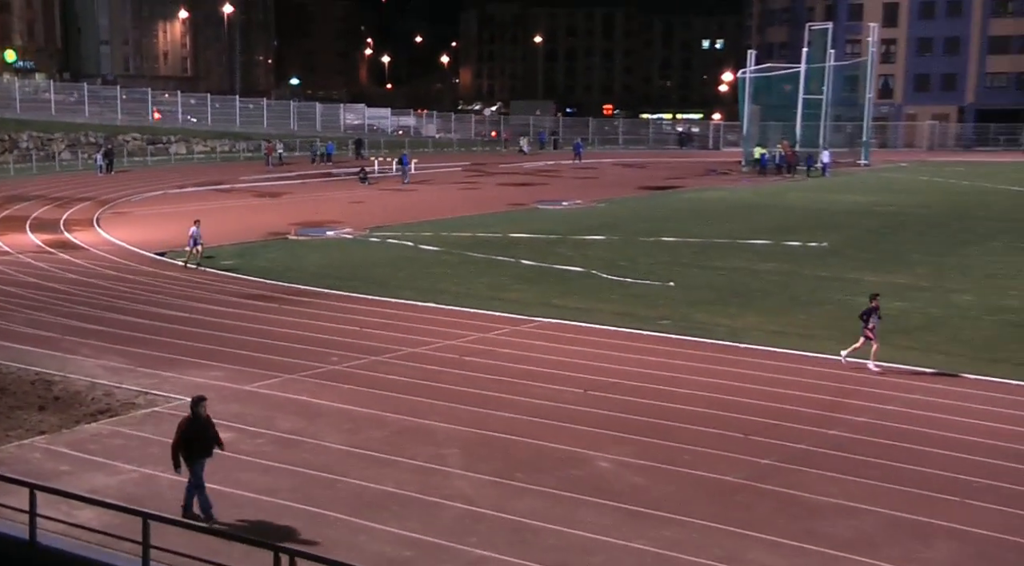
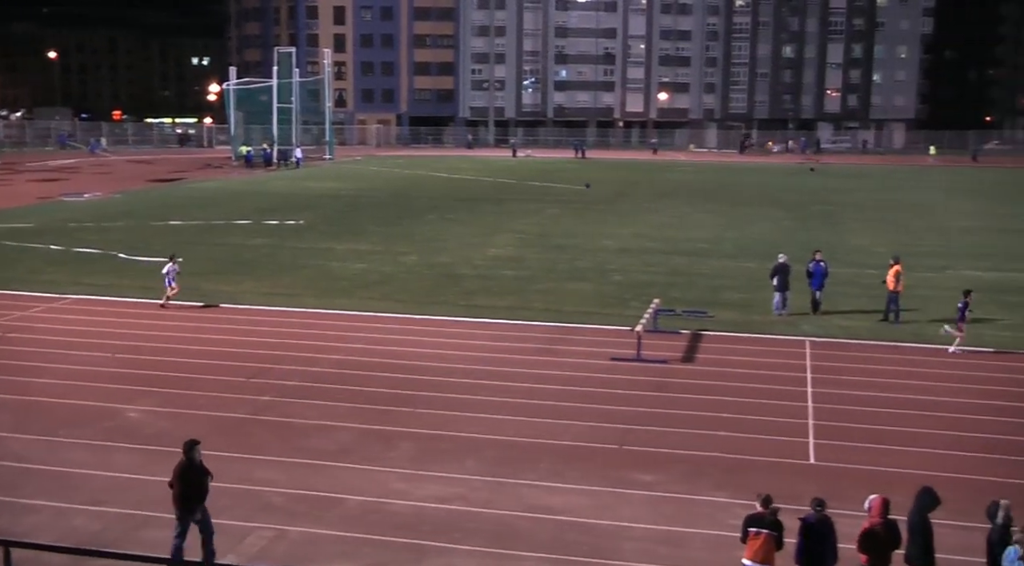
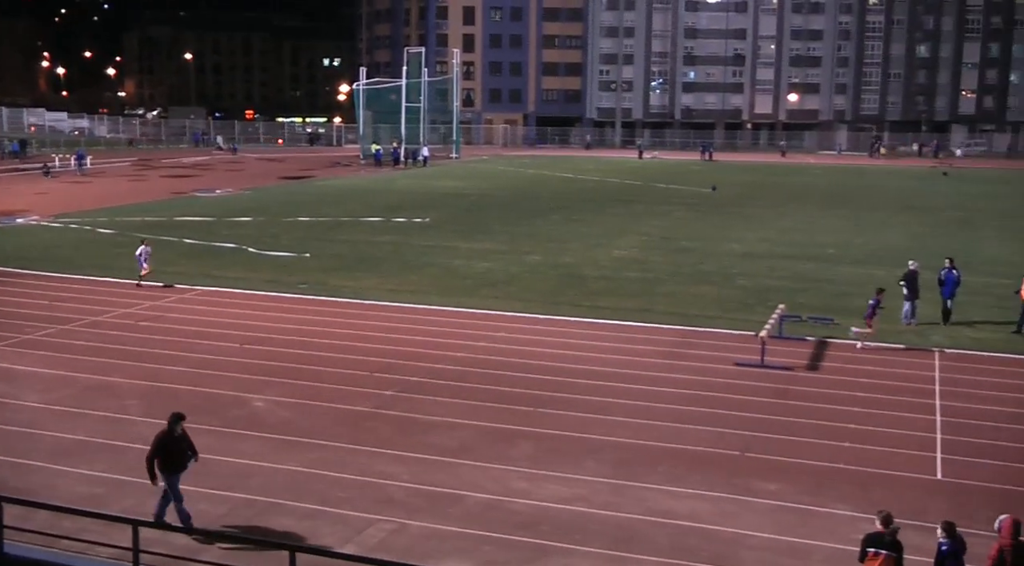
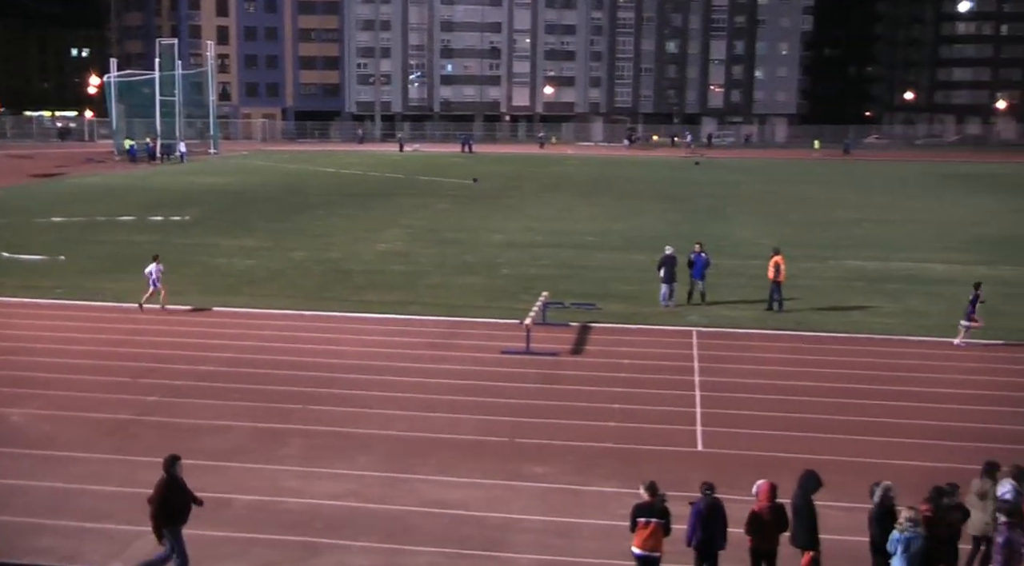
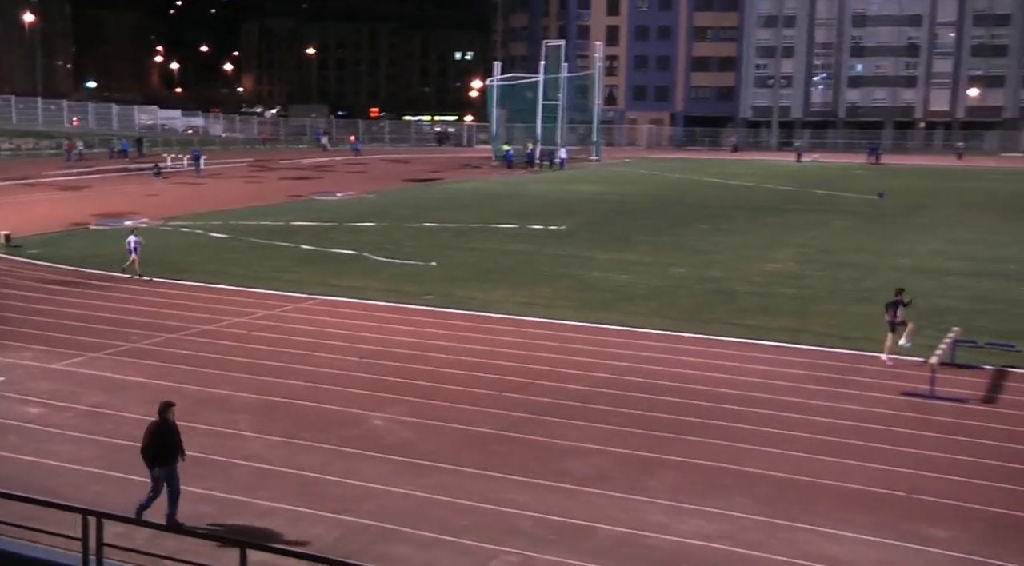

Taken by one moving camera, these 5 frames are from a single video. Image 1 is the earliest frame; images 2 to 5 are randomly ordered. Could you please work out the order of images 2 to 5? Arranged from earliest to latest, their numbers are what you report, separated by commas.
5, 3, 2, 4
